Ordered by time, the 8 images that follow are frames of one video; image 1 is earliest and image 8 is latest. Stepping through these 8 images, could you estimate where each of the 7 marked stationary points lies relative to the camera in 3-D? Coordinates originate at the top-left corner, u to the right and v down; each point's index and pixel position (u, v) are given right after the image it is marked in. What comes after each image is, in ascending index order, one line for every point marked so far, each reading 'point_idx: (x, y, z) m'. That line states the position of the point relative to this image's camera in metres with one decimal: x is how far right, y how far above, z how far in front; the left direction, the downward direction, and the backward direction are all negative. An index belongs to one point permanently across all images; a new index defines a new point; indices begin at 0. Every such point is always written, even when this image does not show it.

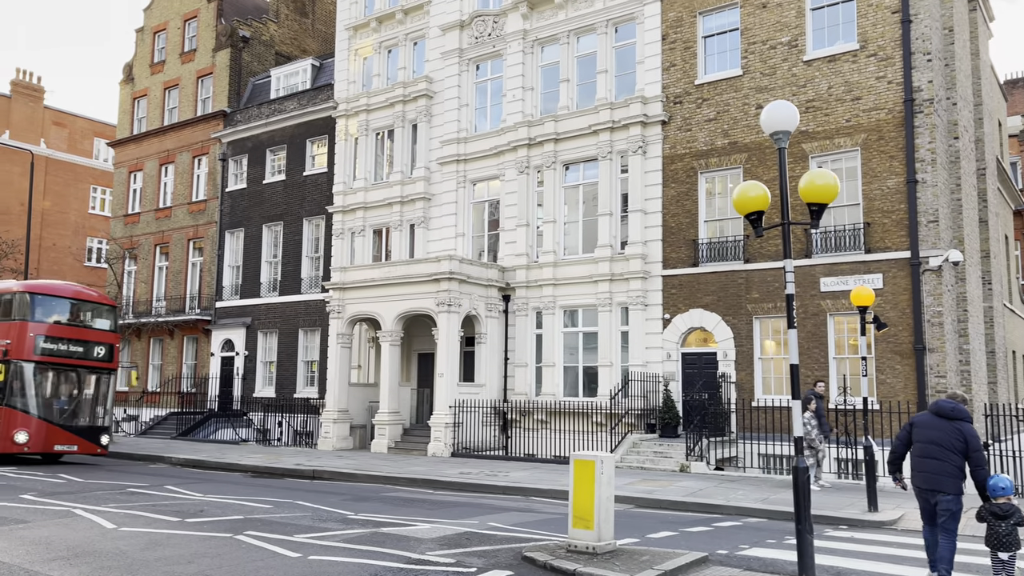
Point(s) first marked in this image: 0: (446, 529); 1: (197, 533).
0: (-0.9, -3.3, +10.9) m
1: (-4.2, -3.3, +10.8) m
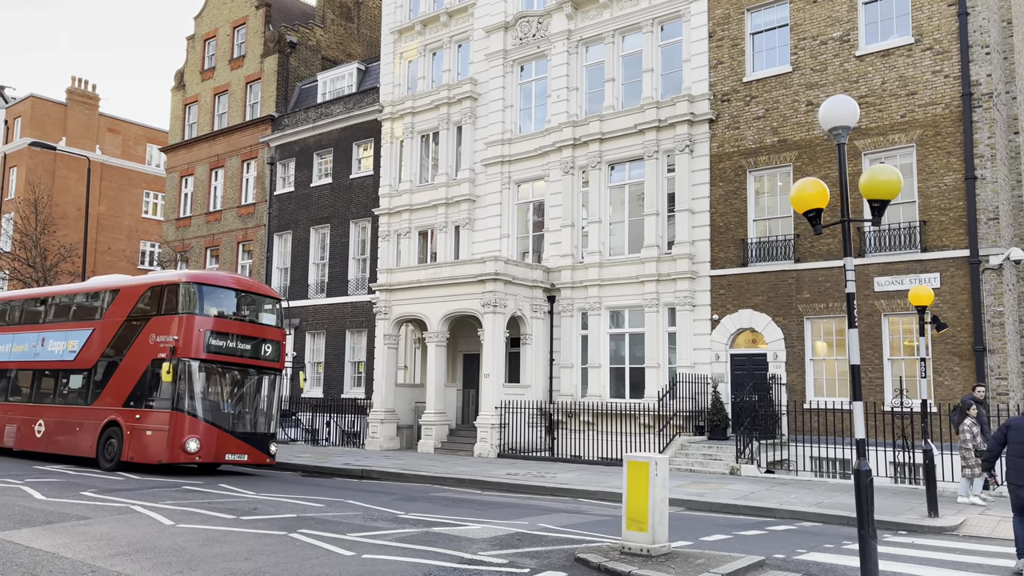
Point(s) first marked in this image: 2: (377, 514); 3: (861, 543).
0: (-0.2, -3.3, +10.9) m
1: (-3.5, -3.3, +11.0) m
2: (-2.1, -3.4, +12.4) m
3: (+3.2, -2.3, +7.5) m
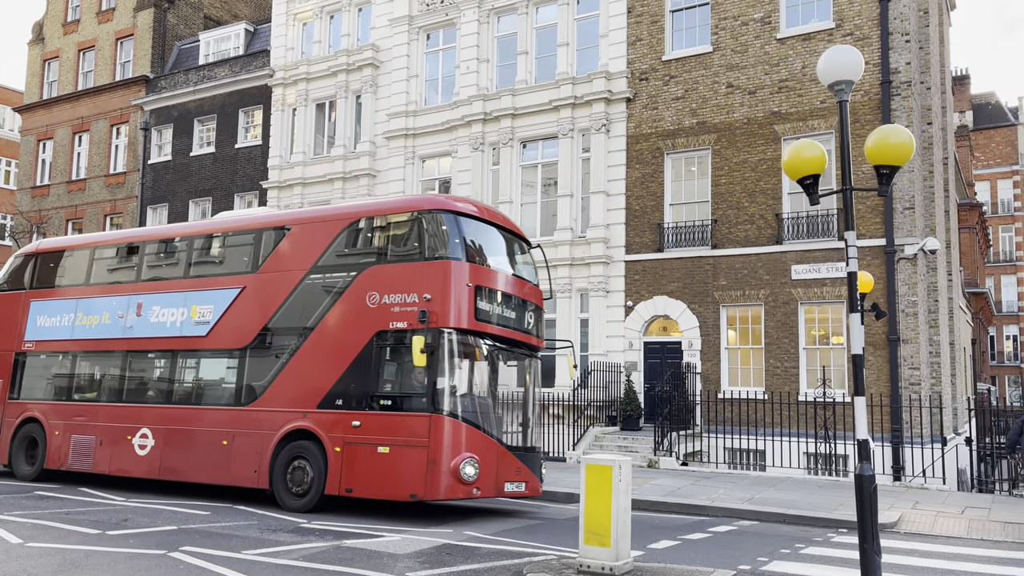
0: (-1.1, -3.0, +9.5) m
1: (-4.4, -2.9, +9.1) m
2: (-3.1, -3.1, +10.7) m
3: (+2.8, -2.2, +6.5) m
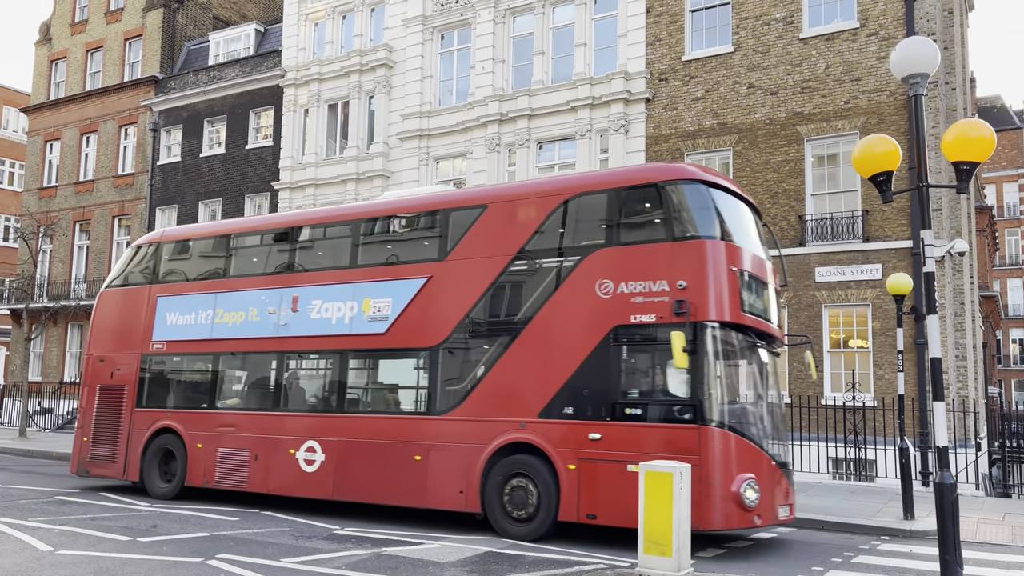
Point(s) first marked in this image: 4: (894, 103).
0: (-0.6, -3.0, +9.2) m
1: (-3.9, -2.9, +8.9) m
2: (-2.6, -3.1, +10.4) m
3: (+3.3, -2.2, +6.3) m
4: (+8.7, +4.2, +18.4) m
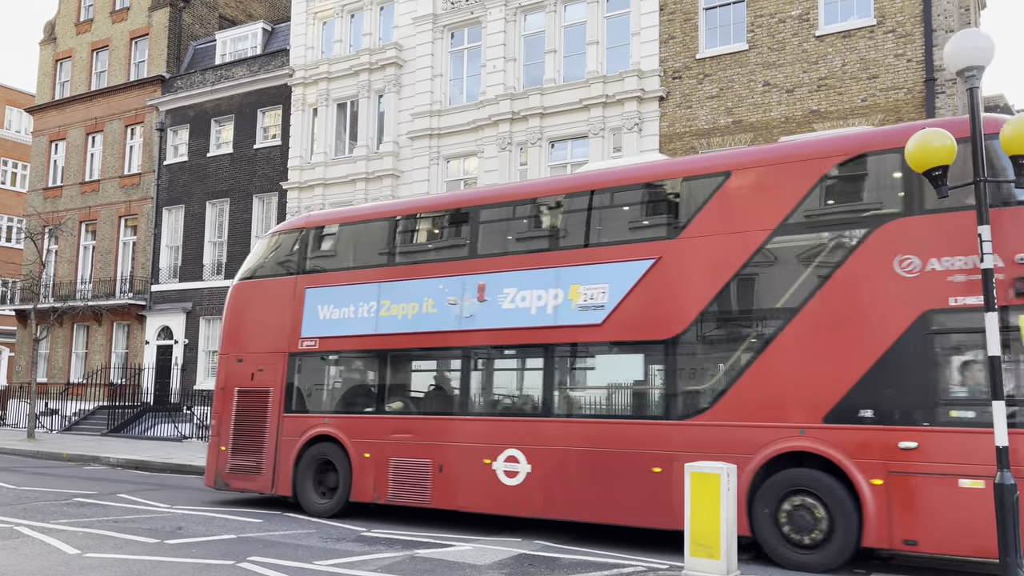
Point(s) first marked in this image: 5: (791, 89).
0: (-0.2, -3.0, +9.1) m
1: (-3.5, -2.9, +8.7) m
2: (-2.2, -3.1, +10.3) m
3: (+3.7, -2.1, +6.2) m
4: (+9.0, +4.2, +18.3) m
5: (+6.8, +4.9, +19.8) m
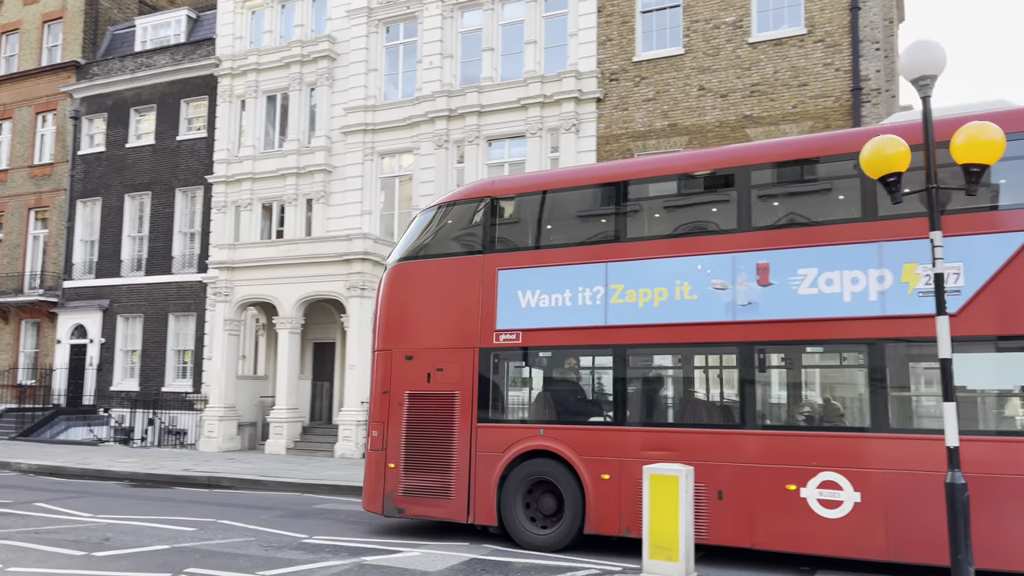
0: (-0.7, -3.0, +8.9) m
1: (-4.0, -2.9, +8.2) m
2: (-2.9, -3.1, +9.9) m
3: (+3.5, -2.2, +6.4) m
4: (+7.7, +4.2, +18.9) m
5: (+5.3, +4.8, +20.2) m
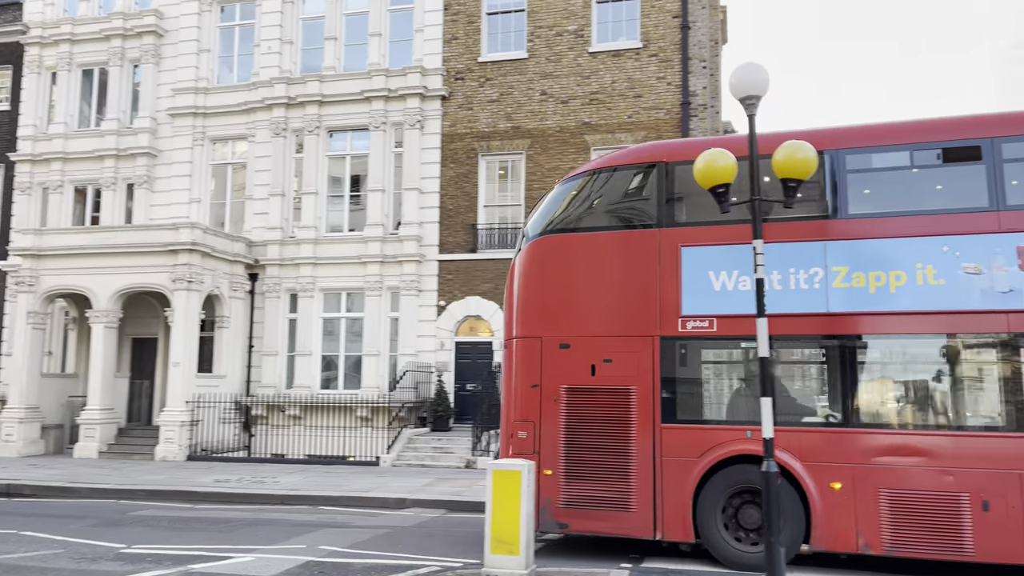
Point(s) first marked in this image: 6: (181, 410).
0: (-2.4, -2.9, +8.6) m
1: (-5.5, -2.8, +7.3) m
2: (-4.8, -3.0, +9.1) m
3: (+2.2, -2.2, +6.9) m
4: (+3.9, +4.1, +20.1) m
5: (+1.4, +4.8, +20.9) m
6: (-8.1, -3.0, +19.8) m
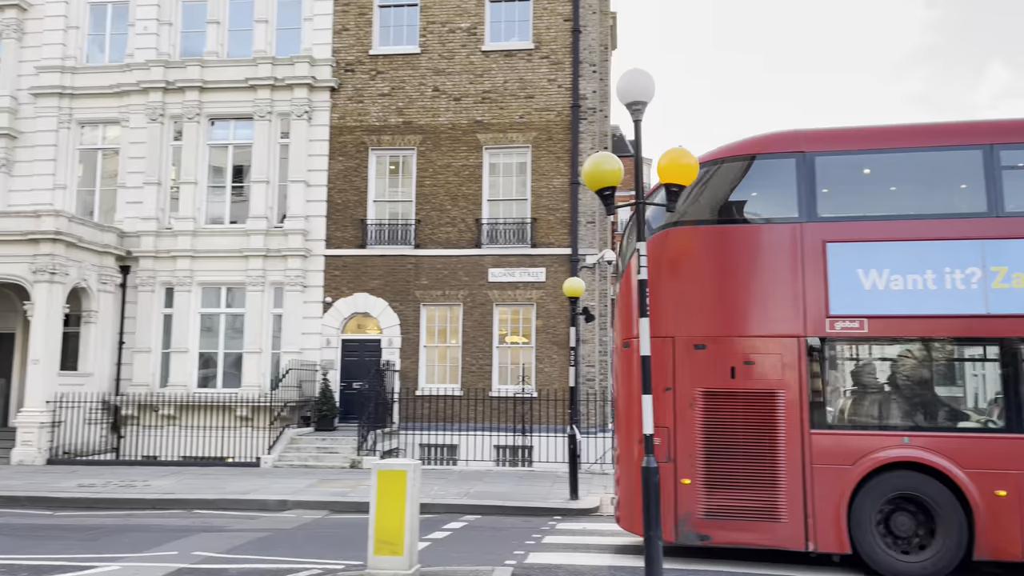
0: (-3.6, -2.8, +8.2) m
1: (-6.5, -2.7, +6.4) m
2: (-6.0, -2.9, +8.4) m
3: (+1.2, -2.2, +7.1) m
4: (+1.2, +4.2, +20.4) m
5: (-1.4, +4.9, +20.8) m
6: (-10.7, -2.8, +18.5) m
